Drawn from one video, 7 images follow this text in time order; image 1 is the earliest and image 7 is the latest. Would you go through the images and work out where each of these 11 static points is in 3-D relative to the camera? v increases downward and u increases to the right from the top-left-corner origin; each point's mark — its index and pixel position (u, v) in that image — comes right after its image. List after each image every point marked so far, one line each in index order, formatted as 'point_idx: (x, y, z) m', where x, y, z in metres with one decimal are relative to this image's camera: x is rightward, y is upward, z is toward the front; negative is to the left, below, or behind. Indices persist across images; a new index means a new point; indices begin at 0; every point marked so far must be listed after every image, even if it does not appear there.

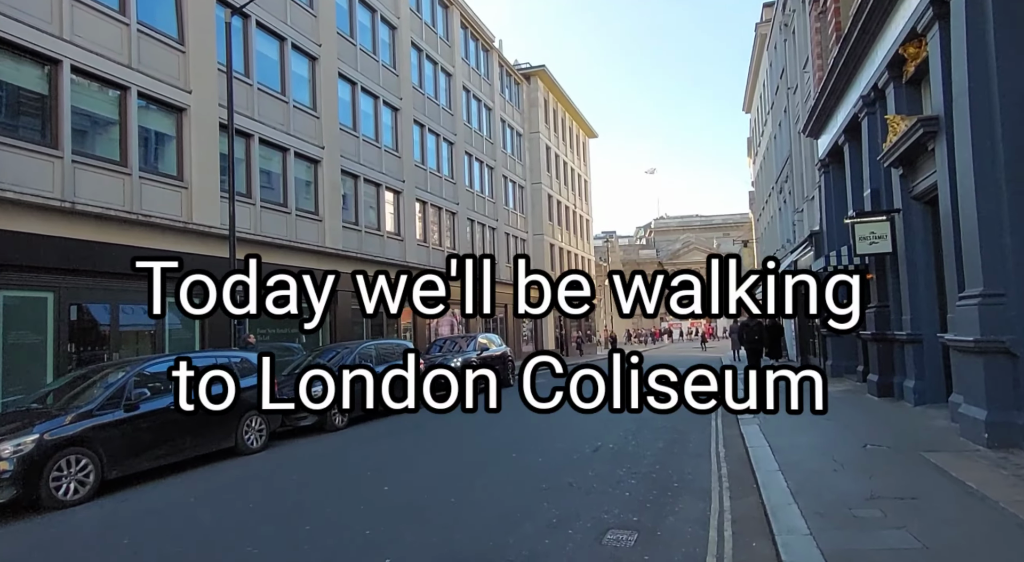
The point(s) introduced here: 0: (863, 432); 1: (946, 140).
0: (+4.7, -2.1, +9.0) m
1: (+5.7, +1.9, +8.8) m
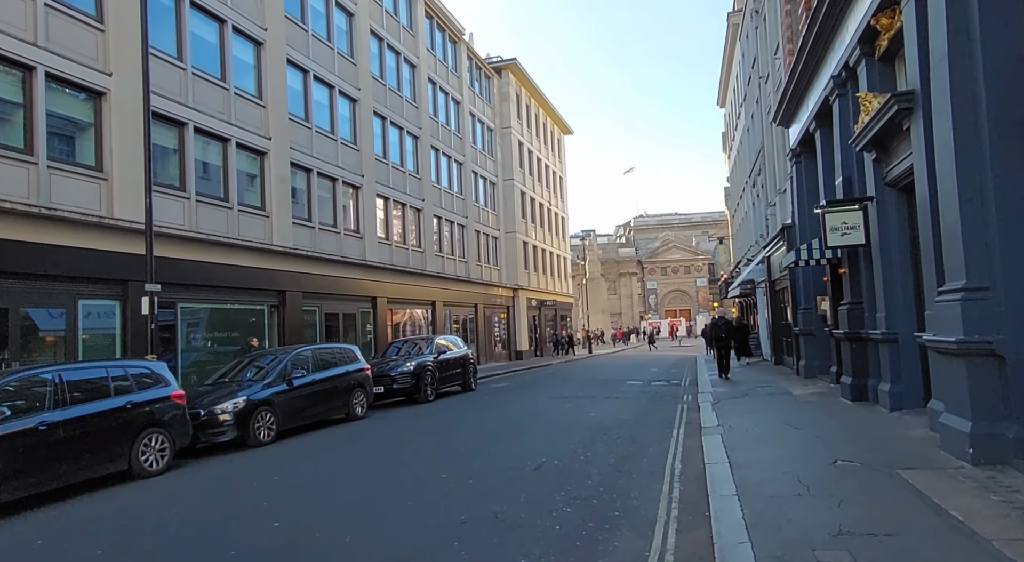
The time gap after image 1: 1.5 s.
0: (+3.9, -2.0, +8.1) m
1: (+4.8, +2.0, +7.9) m
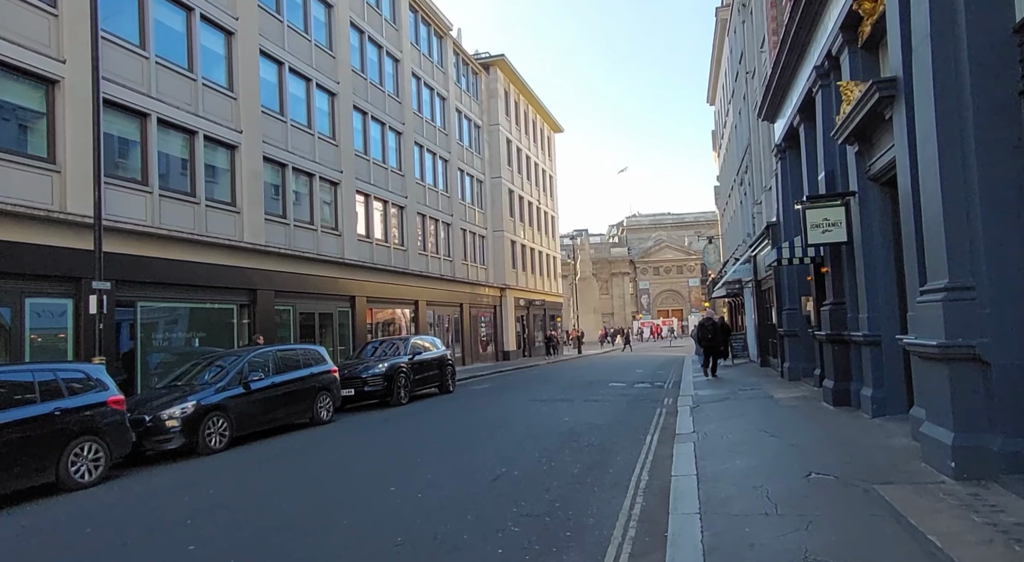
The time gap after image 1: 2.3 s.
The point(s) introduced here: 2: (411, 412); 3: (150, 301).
0: (+3.4, -2.0, +7.6) m
1: (+4.3, +2.0, +7.4) m
2: (-2.2, -2.9, +14.8) m
3: (-8.5, -0.5, +15.7) m
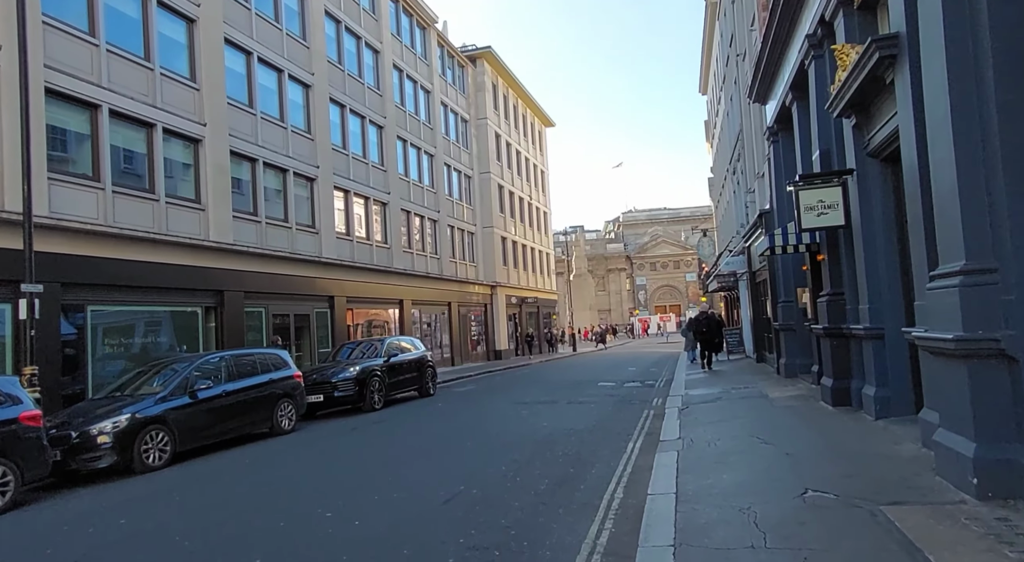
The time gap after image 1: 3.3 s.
0: (+2.9, -1.8, +6.6) m
1: (+3.8, +2.1, +6.5) m
2: (-2.7, -2.8, +13.9) m
3: (-9.0, -0.5, +14.7) m
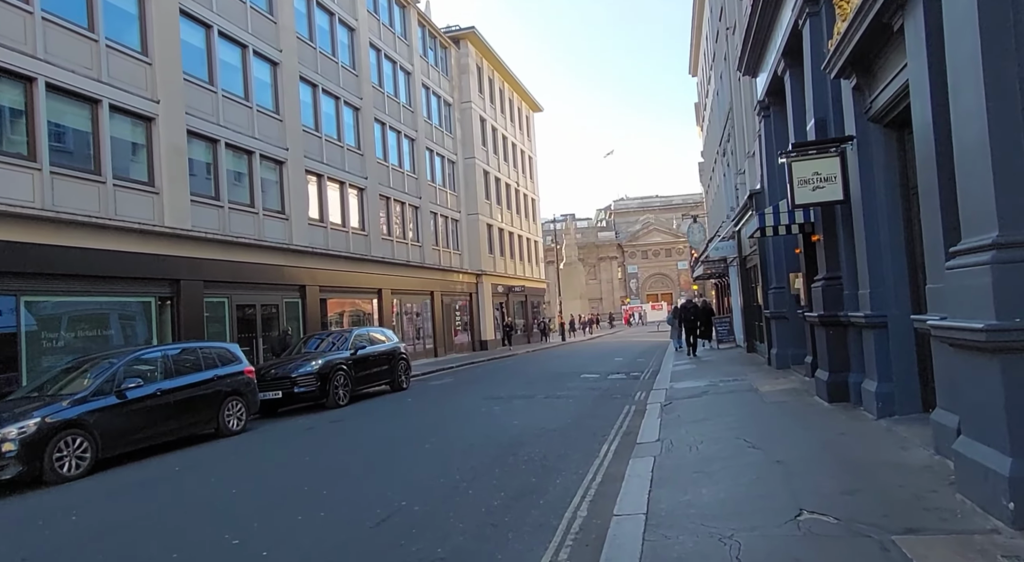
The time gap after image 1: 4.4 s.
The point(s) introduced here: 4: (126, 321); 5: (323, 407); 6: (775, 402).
0: (+2.4, -1.7, +5.7) m
1: (+3.3, +2.3, +5.5) m
2: (-3.2, -2.6, +12.8) m
3: (-9.6, -0.3, +13.6) m
4: (-9.1, -0.9, +15.2) m
5: (-4.1, -2.8, +14.6) m
6: (+3.9, -1.8, +10.0) m
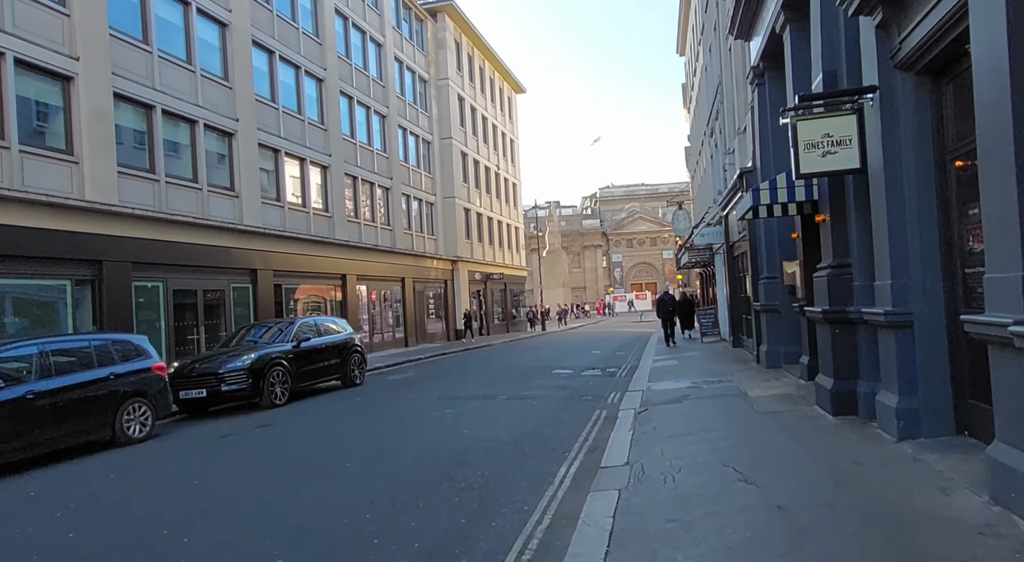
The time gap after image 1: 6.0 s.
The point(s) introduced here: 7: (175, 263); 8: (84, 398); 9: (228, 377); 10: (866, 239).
0: (+1.8, -1.6, +4.1) m
1: (+2.8, +2.4, +3.9) m
2: (-4.0, -2.3, +11.2) m
3: (-10.3, +0.1, +11.8) m
4: (-9.9, -0.4, +13.4) m
5: (-4.9, -2.4, +13.0) m
6: (+3.2, -1.6, +8.4) m
7: (-8.7, +0.5, +17.3) m
8: (-5.7, -1.6, +9.1) m
9: (-5.2, -1.7, +12.2) m
10: (+3.7, +0.4, +7.0) m
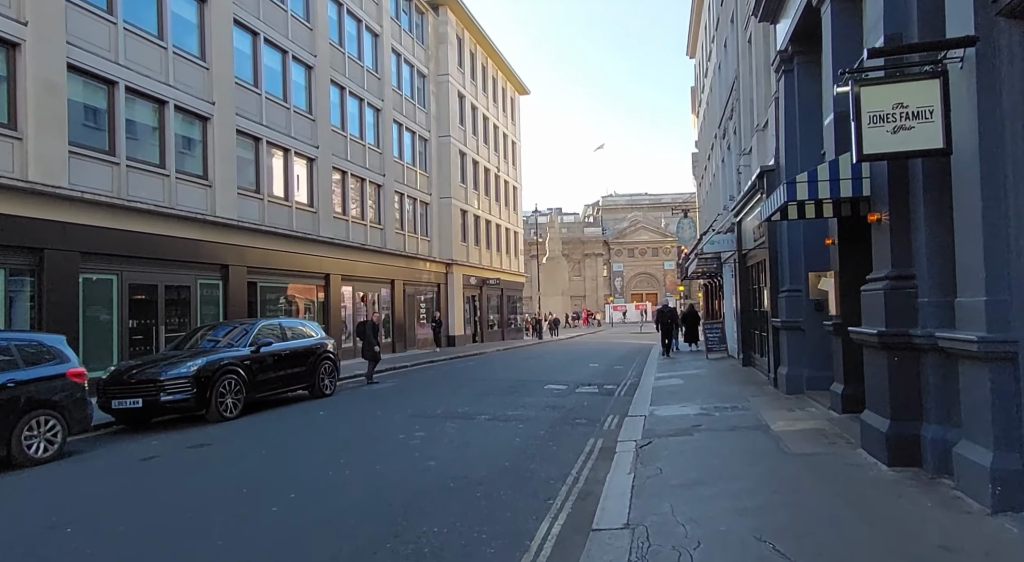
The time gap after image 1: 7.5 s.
0: (+1.6, -1.6, +2.6) m
1: (+2.6, +2.3, +2.3) m
2: (-4.3, -2.2, +9.6) m
3: (-10.5, +0.4, +10.3) m
4: (-10.1, -0.2, +11.9) m
5: (-5.2, -2.3, +11.4) m
6: (+3.0, -1.8, +6.9) m
7: (-8.9, +0.6, +15.8) m
8: (-6.0, -1.4, +7.5) m
9: (-5.4, -1.6, +10.6) m
10: (+3.5, +0.3, +5.4) m
